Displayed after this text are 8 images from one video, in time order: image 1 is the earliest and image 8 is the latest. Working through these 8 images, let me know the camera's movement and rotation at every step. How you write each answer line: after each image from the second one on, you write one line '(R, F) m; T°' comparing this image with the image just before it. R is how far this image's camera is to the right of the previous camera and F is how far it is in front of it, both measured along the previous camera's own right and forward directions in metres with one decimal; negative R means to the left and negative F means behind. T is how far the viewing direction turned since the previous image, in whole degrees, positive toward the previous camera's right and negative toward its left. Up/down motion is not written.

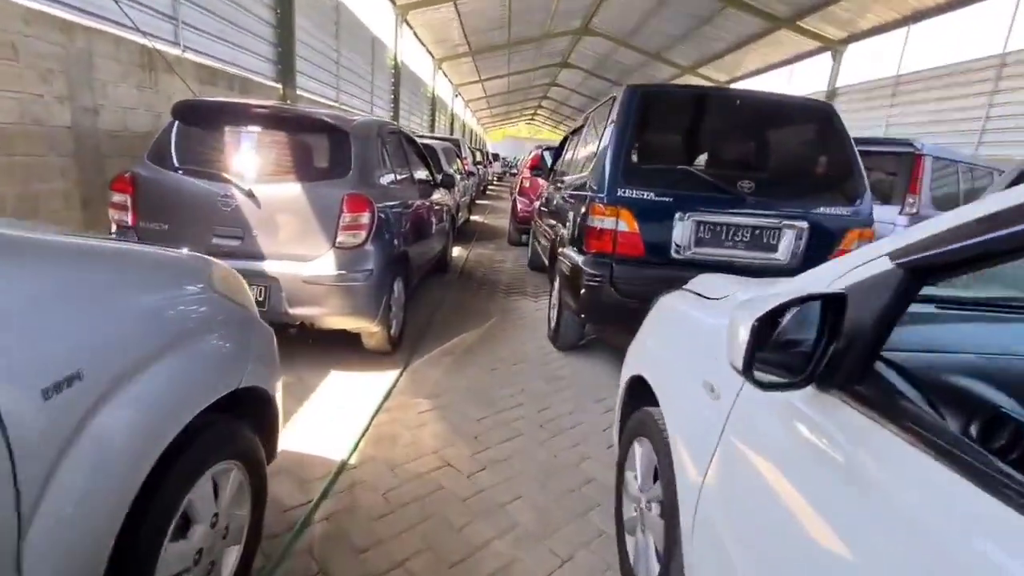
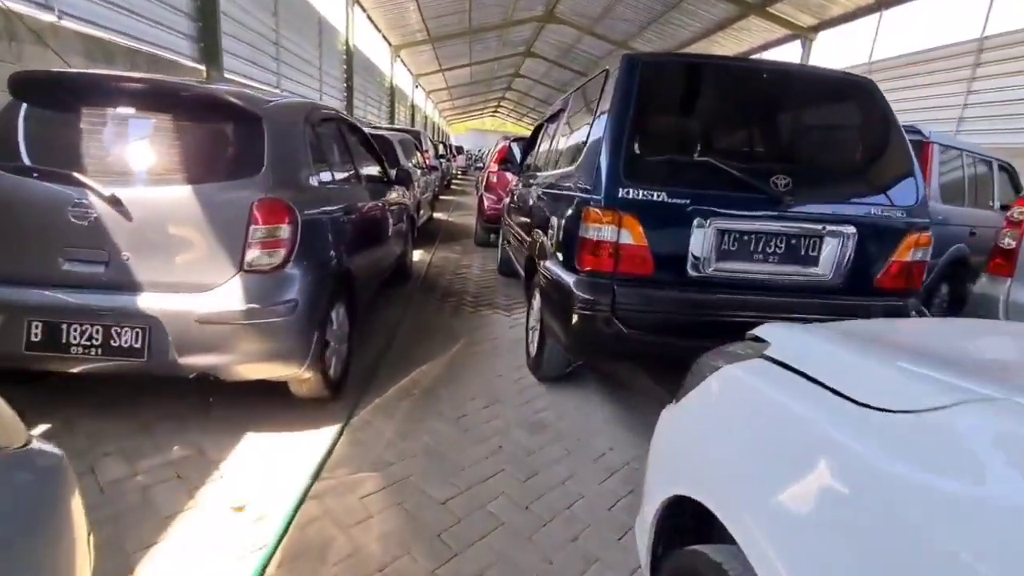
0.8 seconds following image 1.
(0.0, +0.8) m; +4°
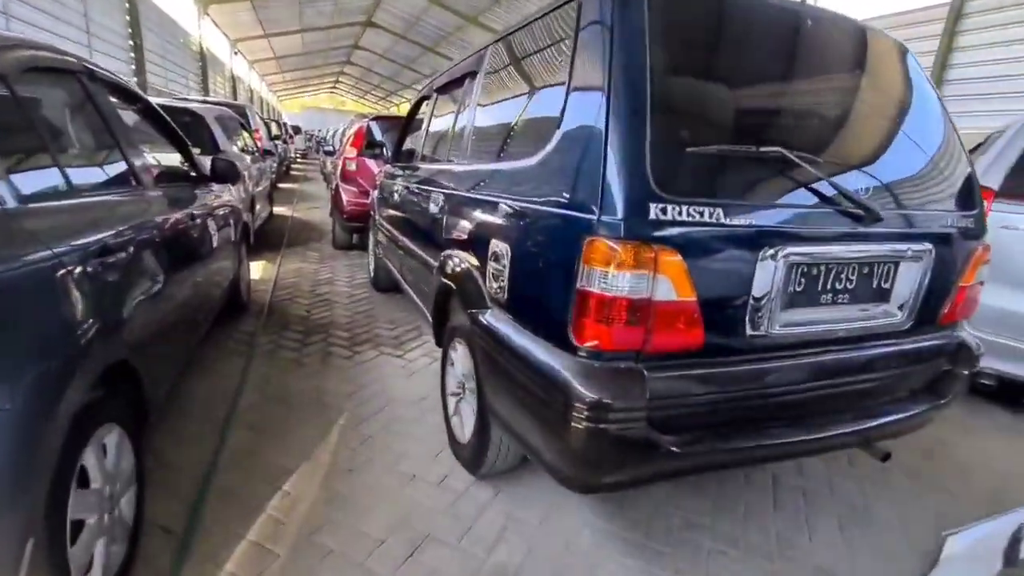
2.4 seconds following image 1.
(-0.2, +1.2) m; +16°
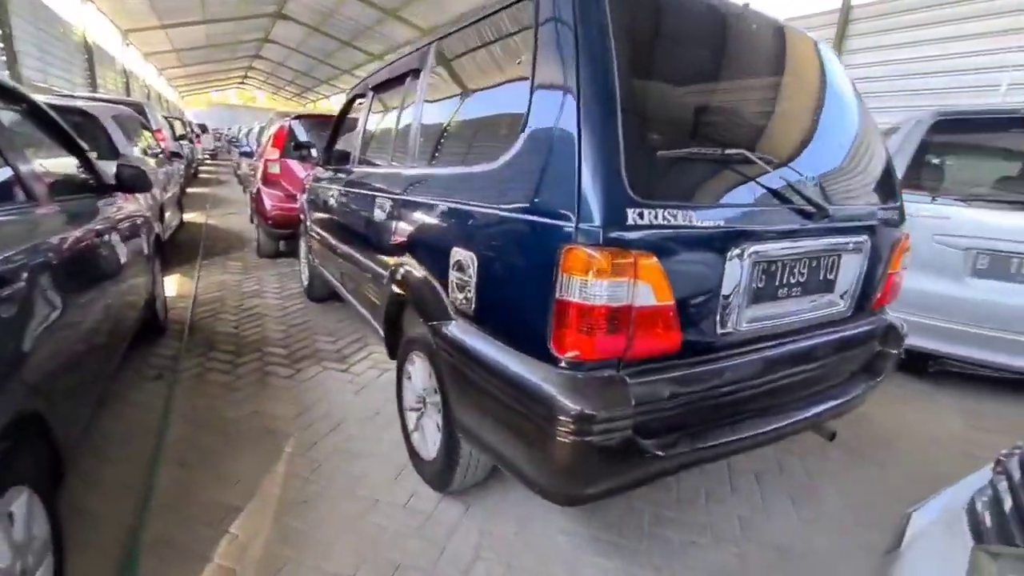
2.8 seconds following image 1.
(-0.1, +0.1) m; +8°
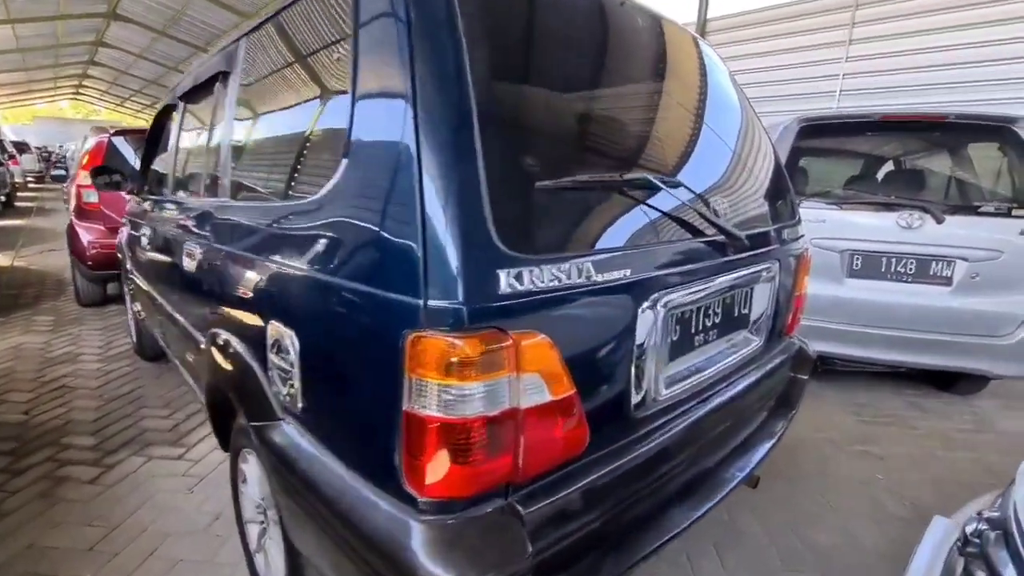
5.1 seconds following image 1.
(+0.2, +0.5) m; +11°
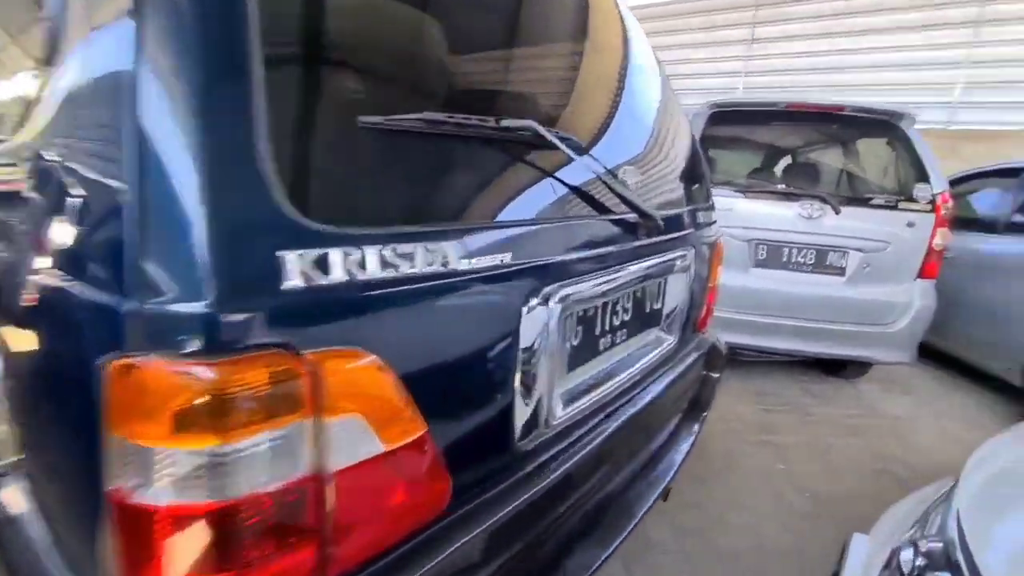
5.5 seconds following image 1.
(+0.1, +0.3) m; +9°
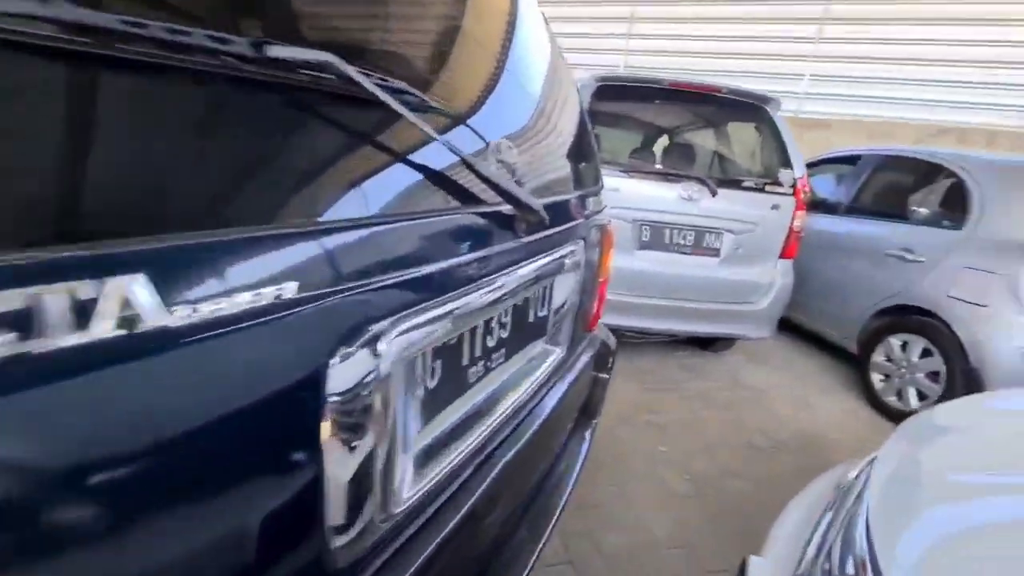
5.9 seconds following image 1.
(+0.1, +0.3) m; +13°
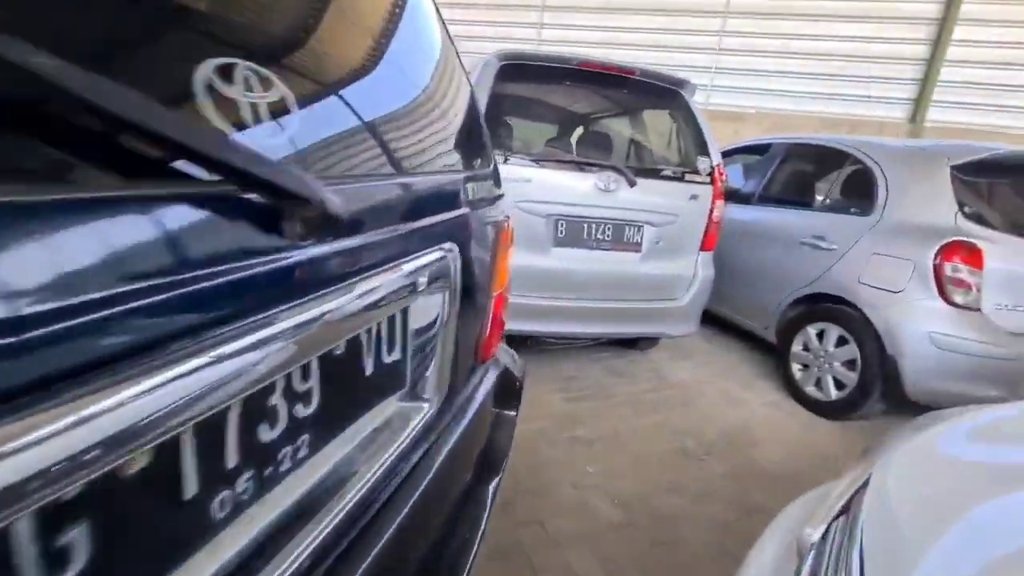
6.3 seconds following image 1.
(+0.2, +0.4) m; +8°
